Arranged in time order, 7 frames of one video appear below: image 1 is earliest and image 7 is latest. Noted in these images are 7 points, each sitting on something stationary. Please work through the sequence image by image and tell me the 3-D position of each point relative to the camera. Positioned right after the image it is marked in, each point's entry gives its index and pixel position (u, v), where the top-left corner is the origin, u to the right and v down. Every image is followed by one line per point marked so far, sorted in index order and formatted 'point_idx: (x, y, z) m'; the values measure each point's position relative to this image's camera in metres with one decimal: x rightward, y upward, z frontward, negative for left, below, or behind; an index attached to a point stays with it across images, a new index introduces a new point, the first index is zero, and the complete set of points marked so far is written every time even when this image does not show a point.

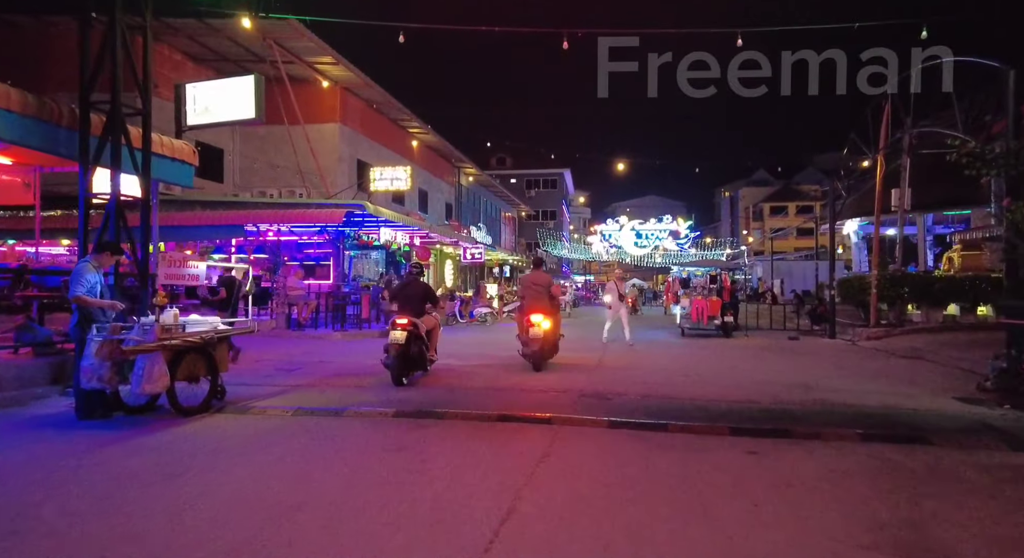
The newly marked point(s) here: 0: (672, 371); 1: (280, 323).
0: (+2.6, -1.5, +10.8) m
1: (-6.9, -1.3, +19.5) m
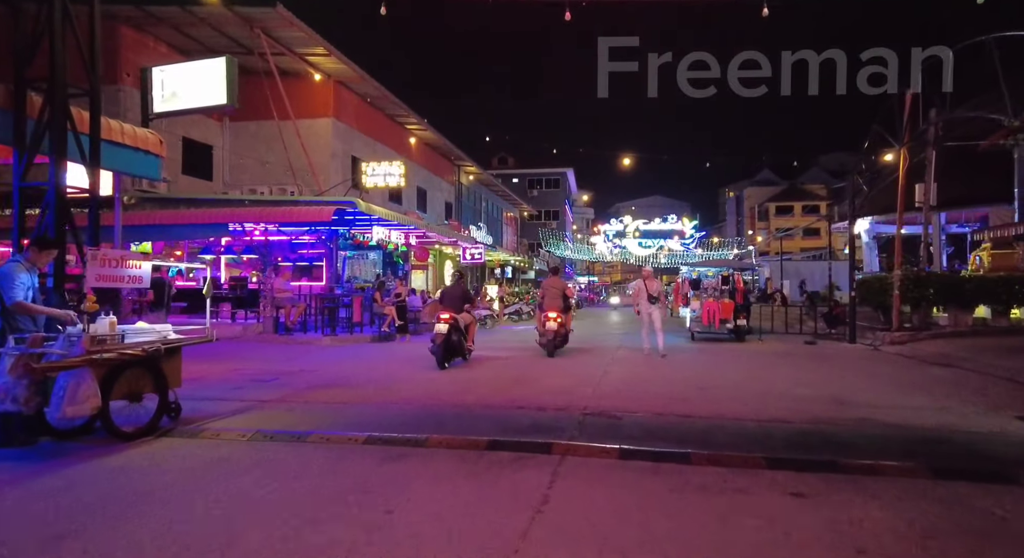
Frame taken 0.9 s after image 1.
0: (+2.6, -1.5, +9.7) m
1: (-7.0, -1.4, +18.5) m
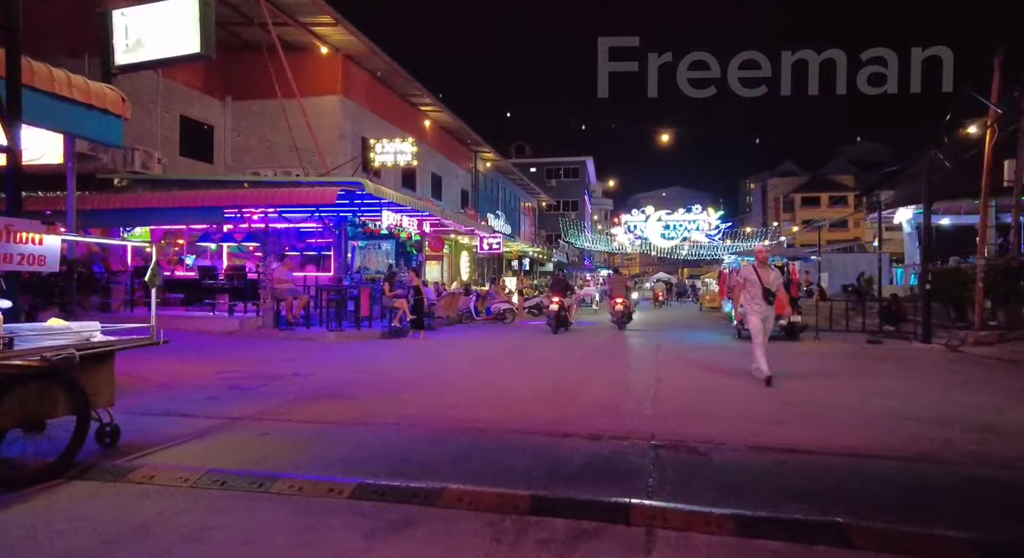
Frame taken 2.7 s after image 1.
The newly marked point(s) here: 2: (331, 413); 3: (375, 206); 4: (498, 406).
0: (+3.0, -1.4, +7.9) m
1: (-6.3, -1.1, +16.9) m
2: (-1.9, -1.4, +6.9) m
3: (-3.9, +2.1, +18.8) m
4: (-0.2, -1.4, +6.9) m
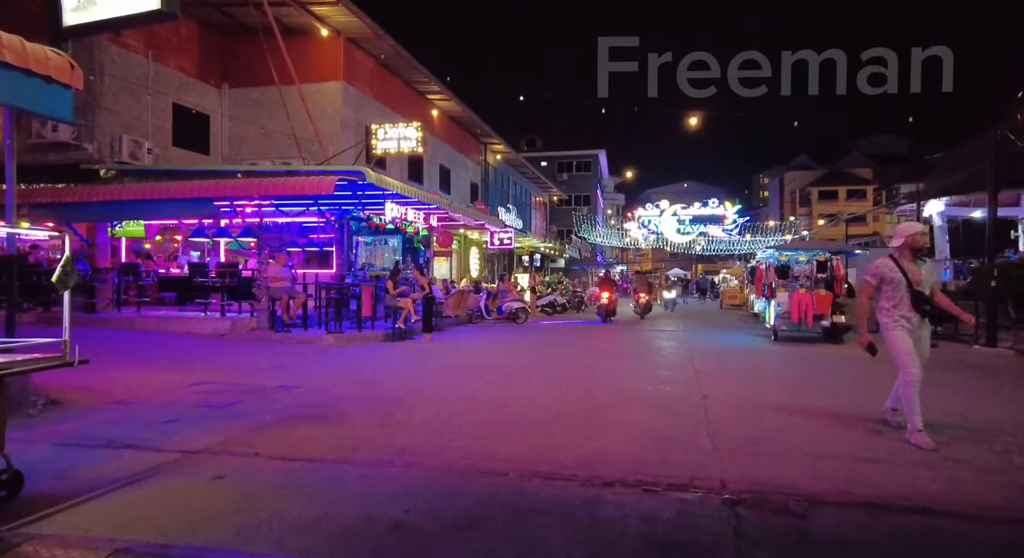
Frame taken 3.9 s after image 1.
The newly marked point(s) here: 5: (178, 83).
0: (+3.2, -1.4, +6.5) m
1: (-6.0, -1.0, +15.6) m
2: (-1.7, -1.4, +5.6) m
3: (-3.6, +2.2, +17.5) m
4: (0.0, -1.3, +5.5) m
5: (-10.2, +6.0, +19.9) m
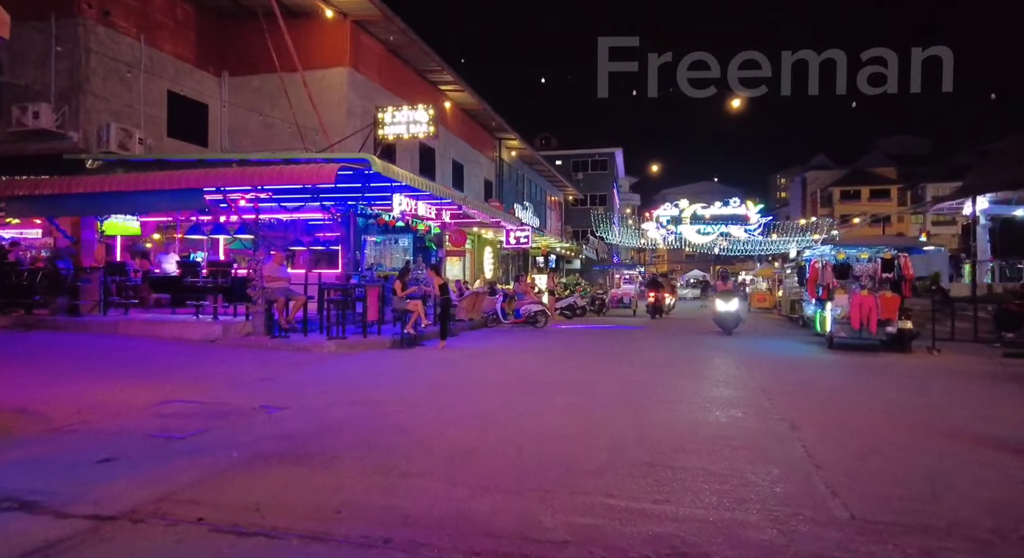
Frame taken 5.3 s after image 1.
0: (+3.5, -1.3, +4.8) m
1: (-5.5, -1.0, +14.2) m
2: (-1.5, -1.4, +4.0) m
3: (-3.1, +2.2, +16.0) m
4: (+0.3, -1.3, +4.0) m
5: (-9.7, +6.0, +18.5) m
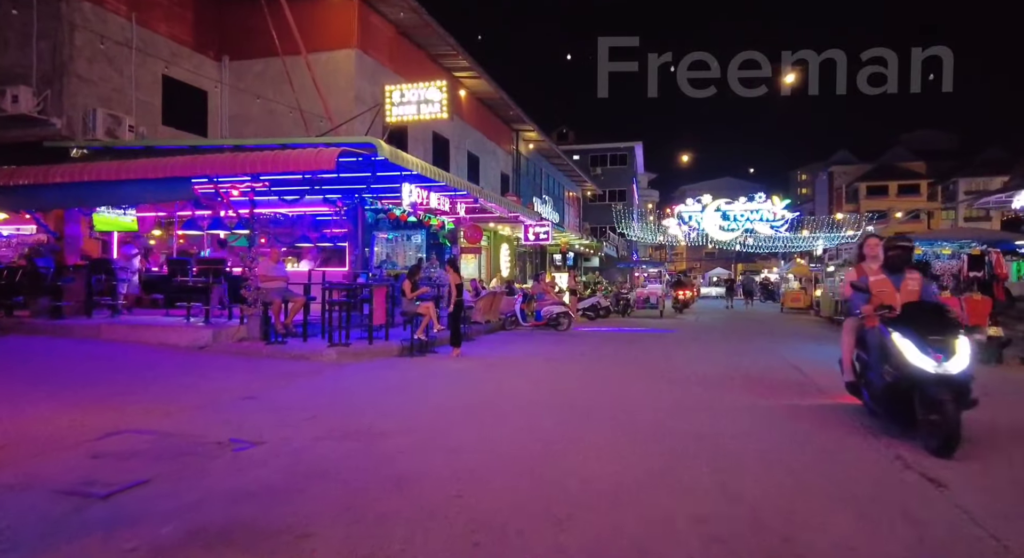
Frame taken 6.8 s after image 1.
0: (+3.8, -1.4, +3.2) m
1: (-5.1, -1.0, +12.7) m
2: (-1.2, -1.4, +2.5) m
3: (-2.6, +2.2, +14.5) m
4: (+0.5, -1.3, +2.4) m
5: (-9.1, +6.0, +17.1) m
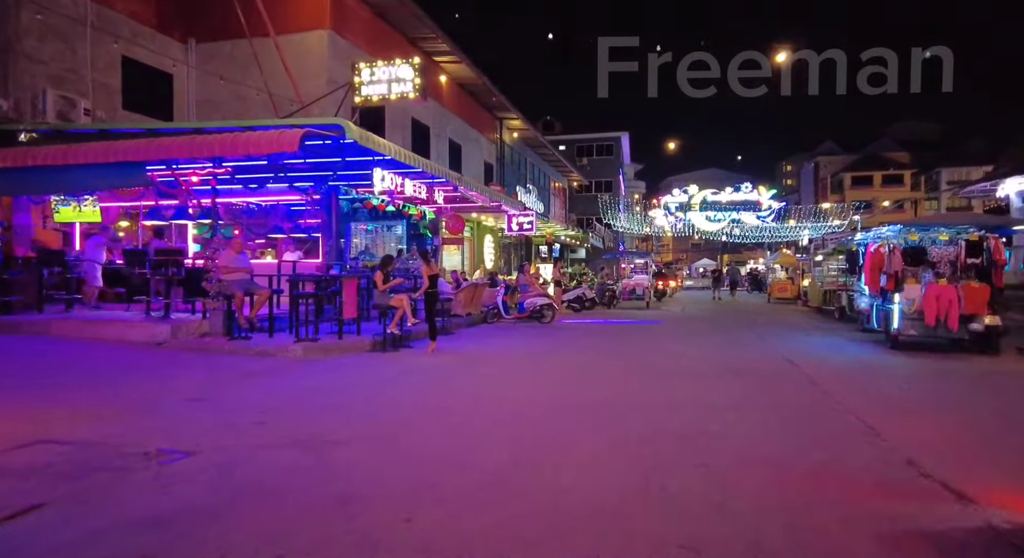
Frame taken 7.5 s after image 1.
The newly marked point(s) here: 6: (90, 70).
0: (+3.6, -1.3, +2.7) m
1: (-5.5, -0.9, +12.0) m
2: (-1.4, -1.3, +1.9) m
3: (-3.0, +2.4, +13.8) m
4: (+0.4, -1.3, +1.8) m
5: (-9.6, +6.2, +16.2) m
6: (-9.8, +4.9, +15.1) m
